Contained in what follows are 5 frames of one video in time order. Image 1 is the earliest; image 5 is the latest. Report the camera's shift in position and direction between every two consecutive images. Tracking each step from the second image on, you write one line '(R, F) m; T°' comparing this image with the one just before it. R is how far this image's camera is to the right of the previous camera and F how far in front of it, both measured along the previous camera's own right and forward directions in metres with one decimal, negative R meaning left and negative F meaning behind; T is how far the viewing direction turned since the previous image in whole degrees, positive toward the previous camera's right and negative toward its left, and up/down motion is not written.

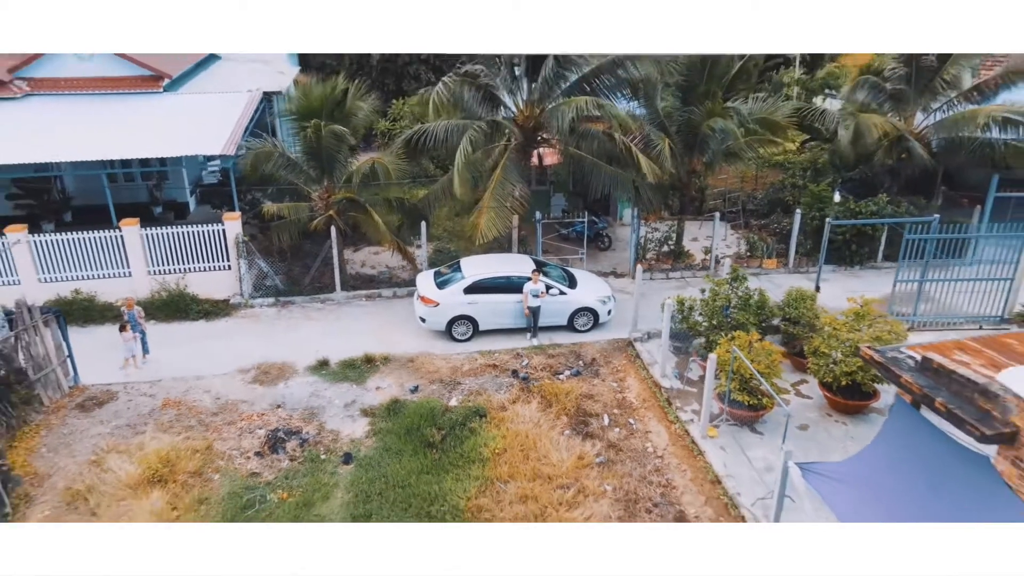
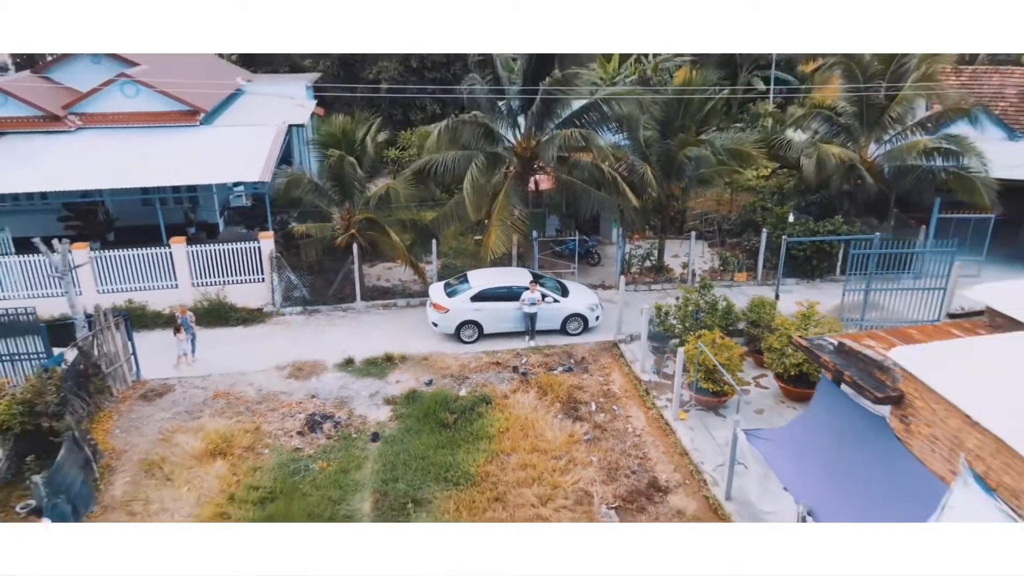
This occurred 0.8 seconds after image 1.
(-0.1, -1.8) m; 0°
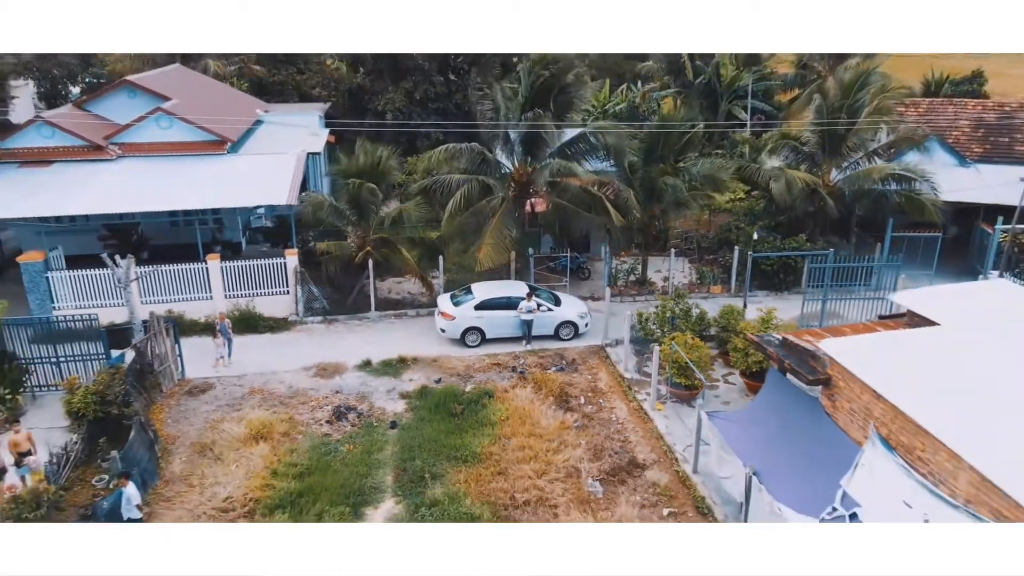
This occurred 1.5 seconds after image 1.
(-0.1, -1.8) m; 0°
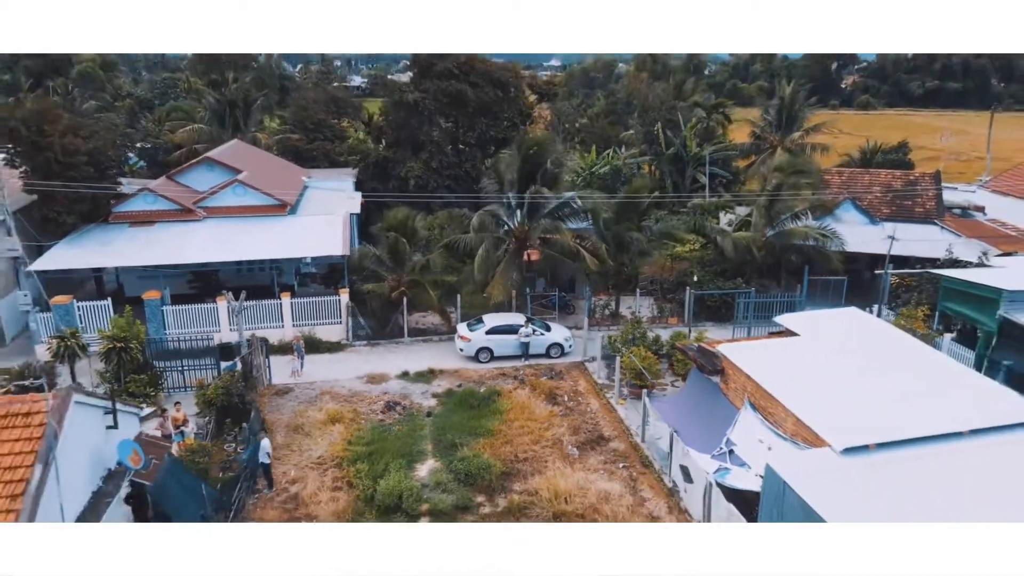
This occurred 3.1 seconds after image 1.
(-0.2, -4.9) m; 0°
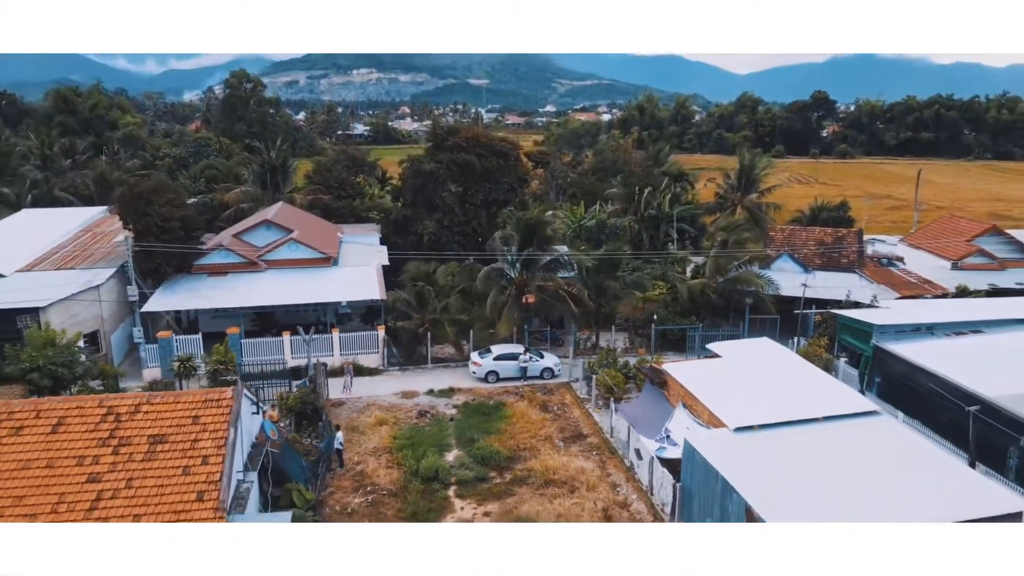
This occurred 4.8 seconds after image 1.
(-0.2, -5.8) m; 0°
